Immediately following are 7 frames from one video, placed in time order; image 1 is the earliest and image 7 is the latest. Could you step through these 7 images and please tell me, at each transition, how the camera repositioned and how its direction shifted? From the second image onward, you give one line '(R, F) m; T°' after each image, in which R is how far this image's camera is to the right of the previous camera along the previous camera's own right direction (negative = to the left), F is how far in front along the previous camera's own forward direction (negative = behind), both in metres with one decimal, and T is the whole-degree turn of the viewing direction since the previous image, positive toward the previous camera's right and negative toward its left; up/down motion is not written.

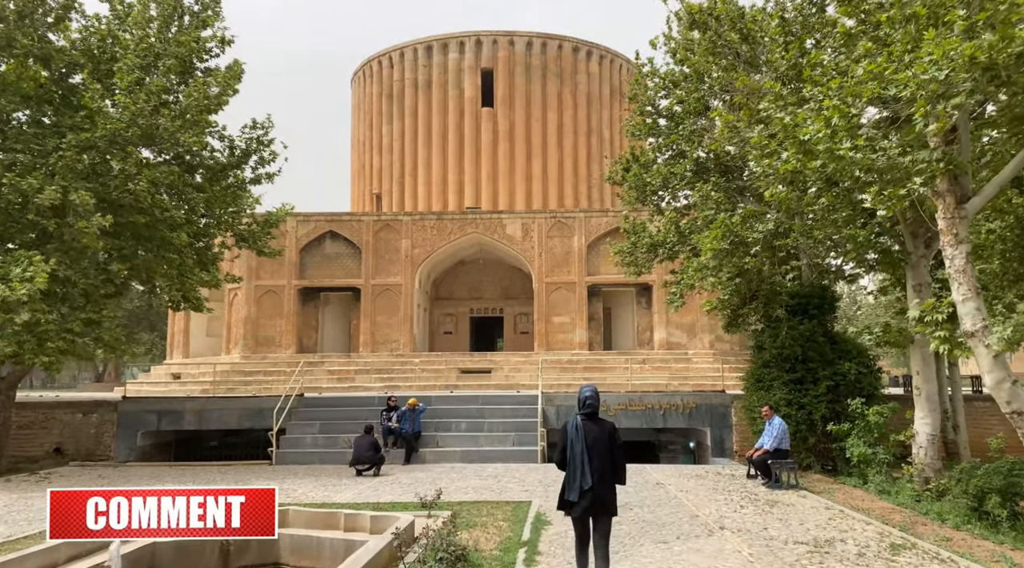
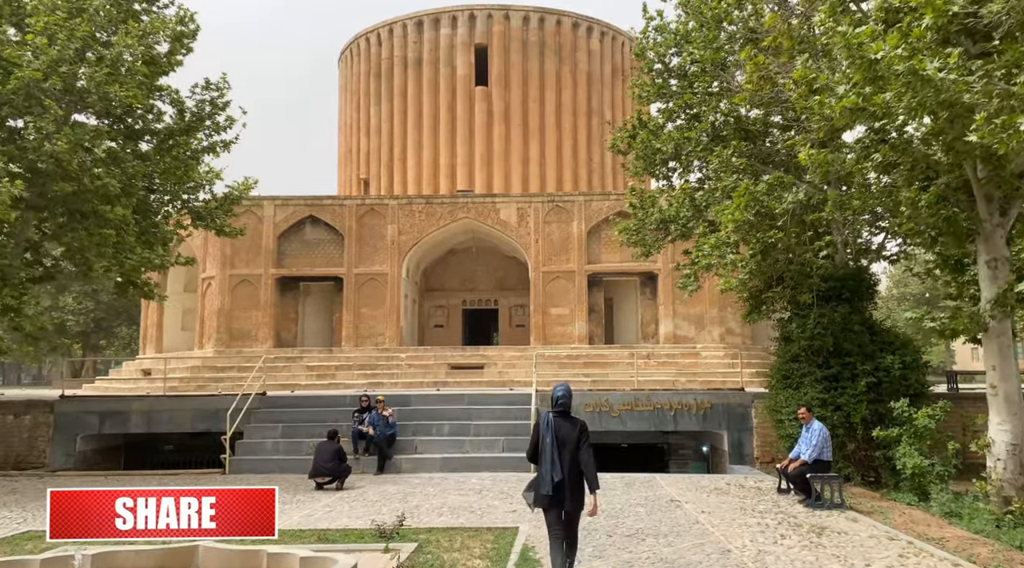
(+0.1, +1.7) m; 0°
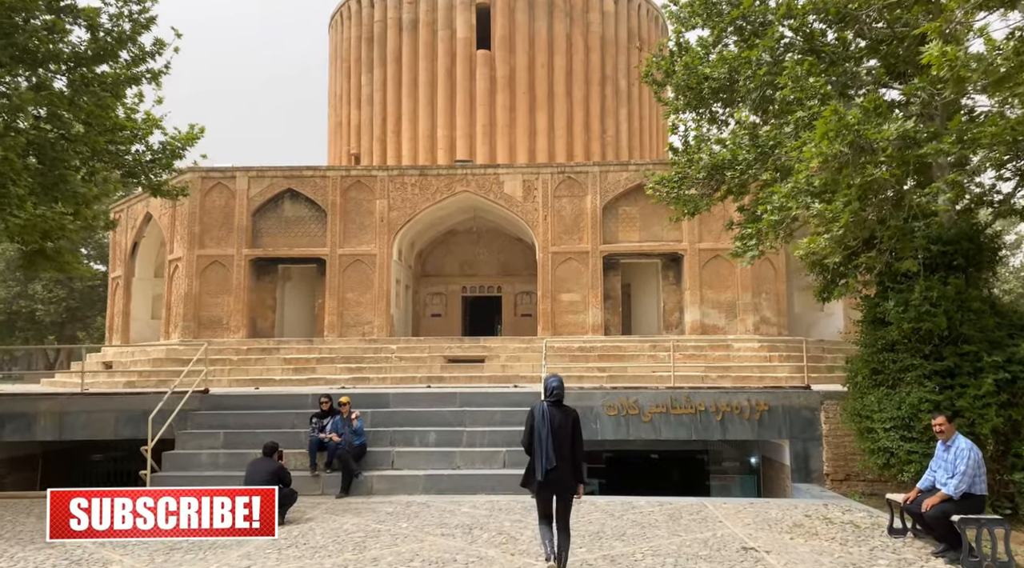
(0.0, +2.5) m; 0°
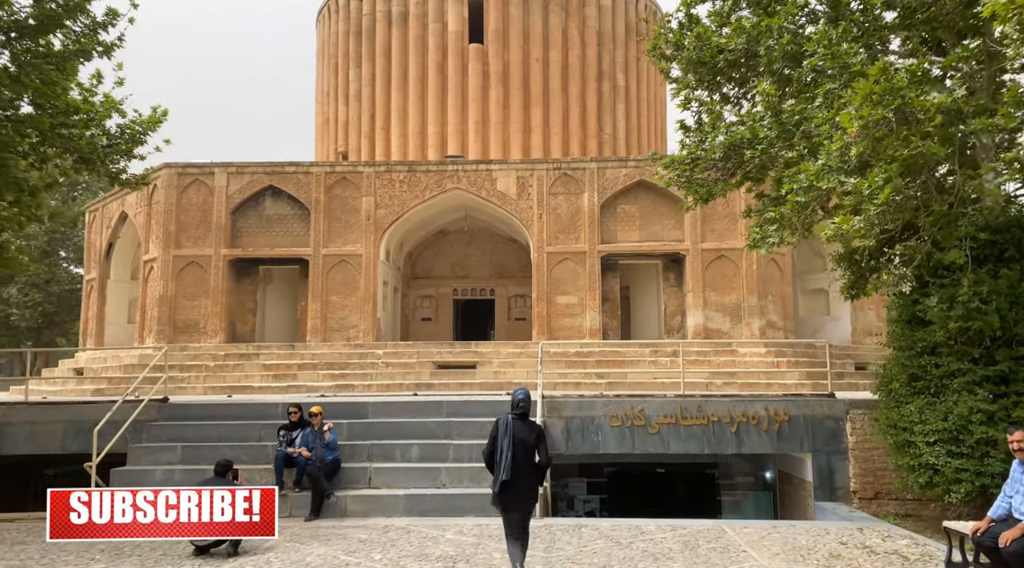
(0.0, +0.9) m; 0°
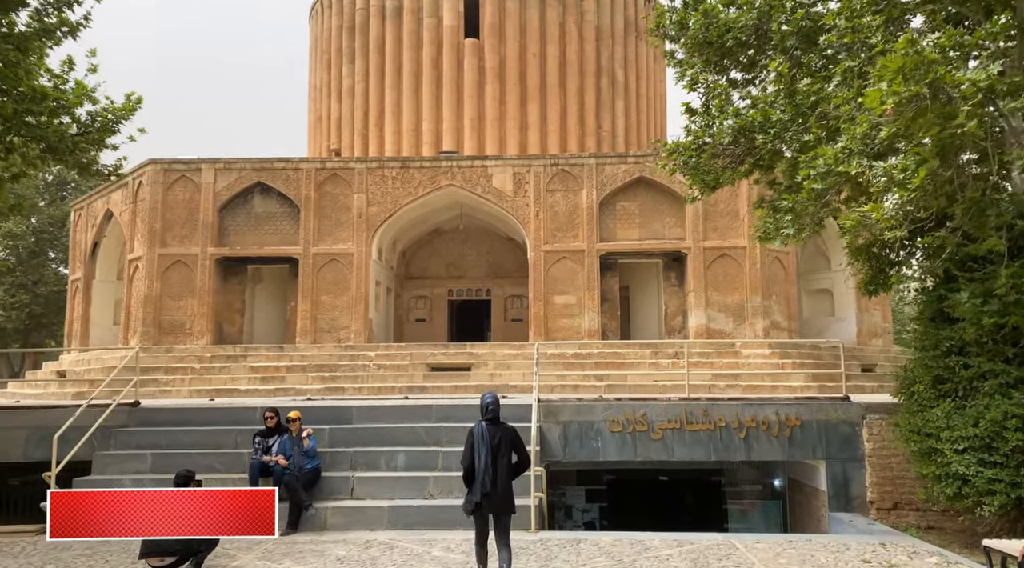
(0.0, +0.5) m; 0°
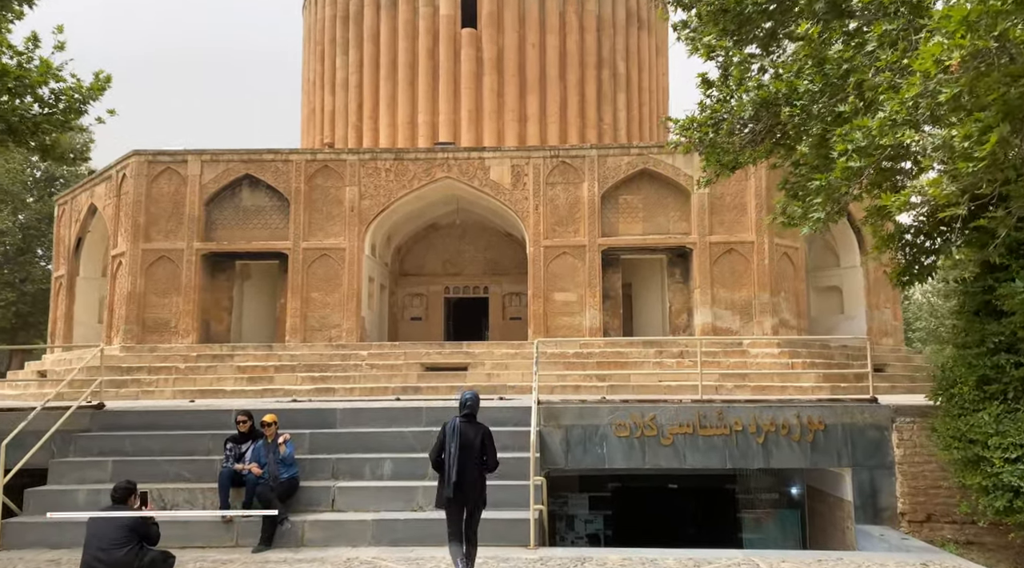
(0.0, +0.7) m; 0°
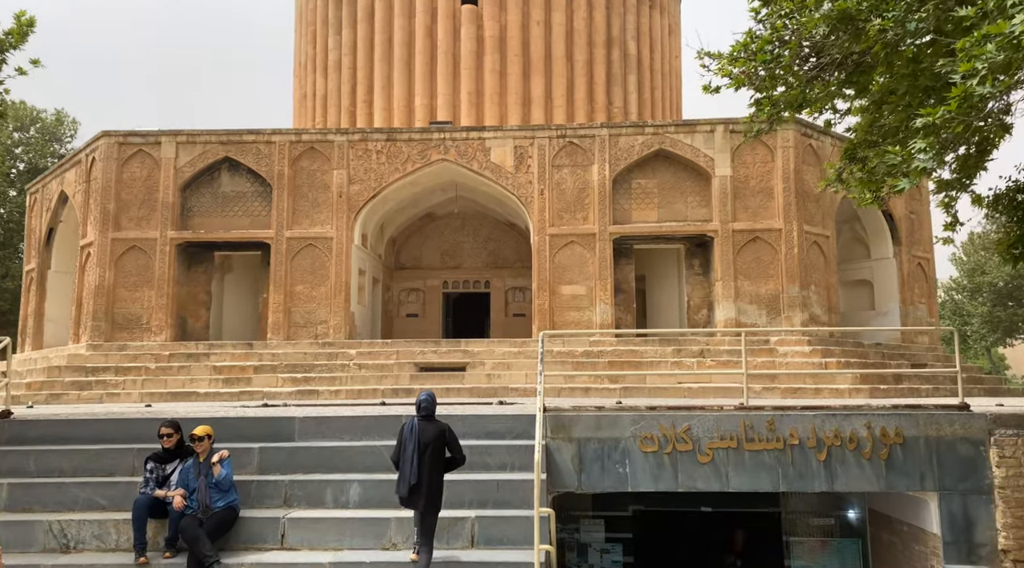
(0.0, +1.5) m; 0°
